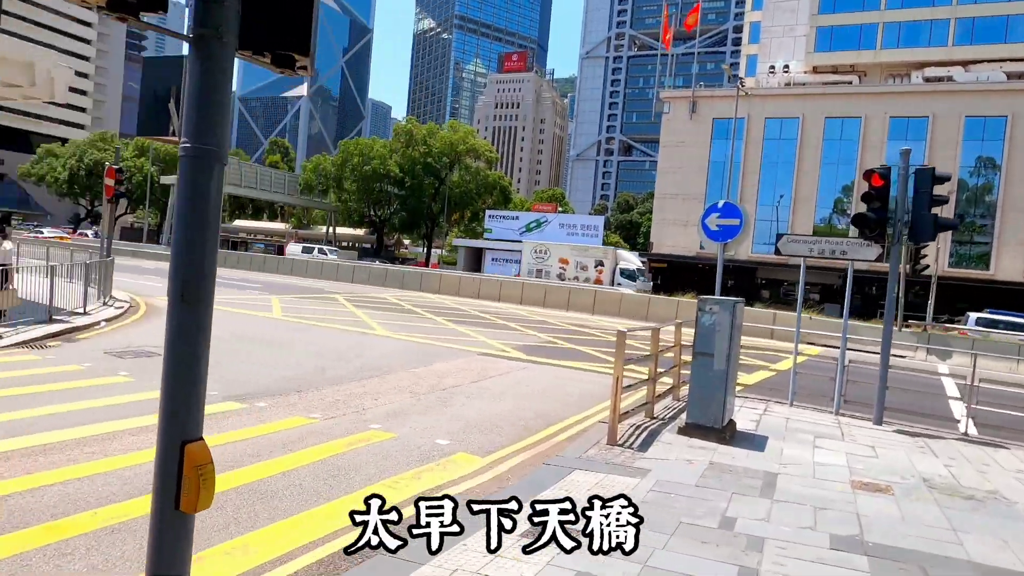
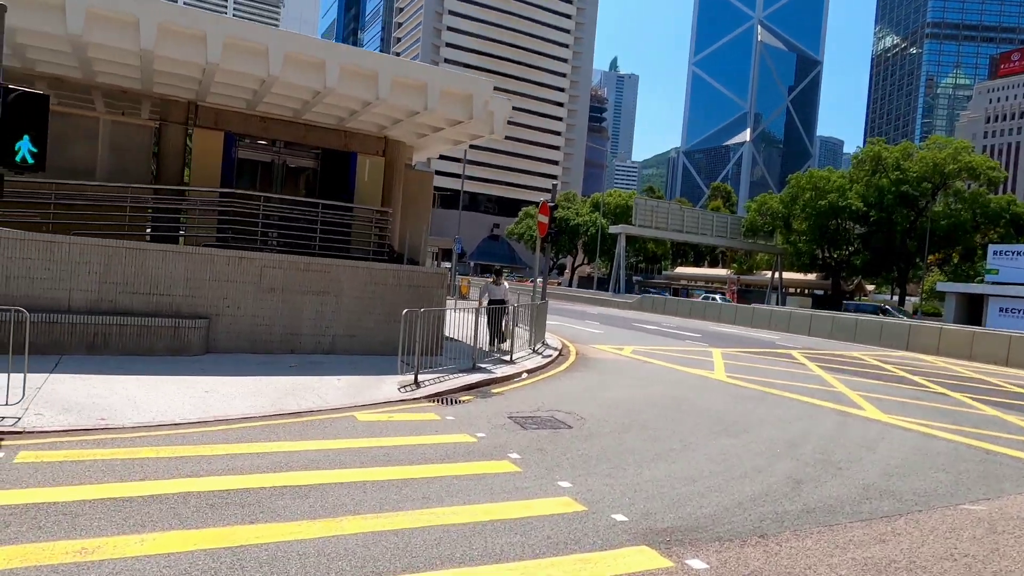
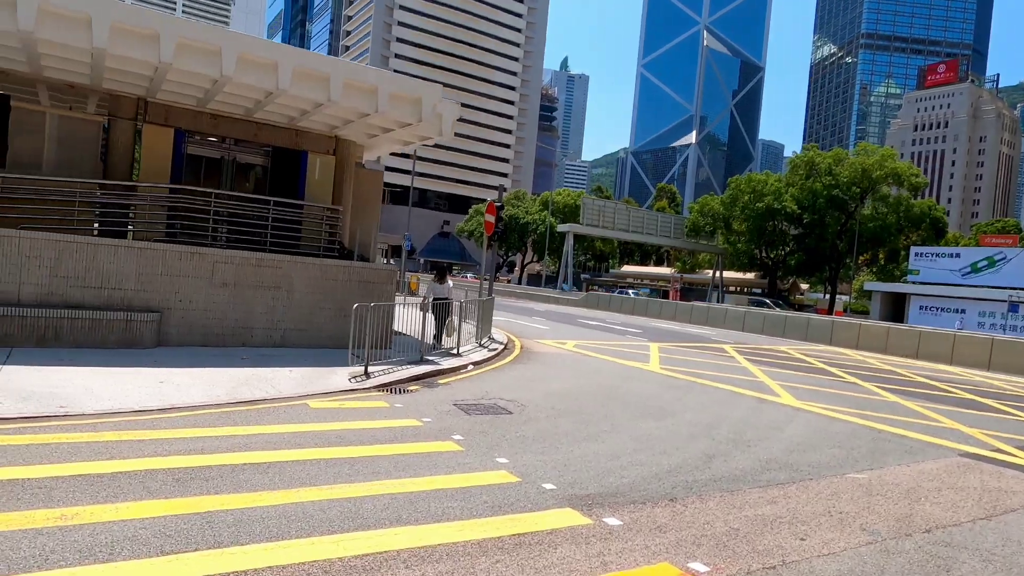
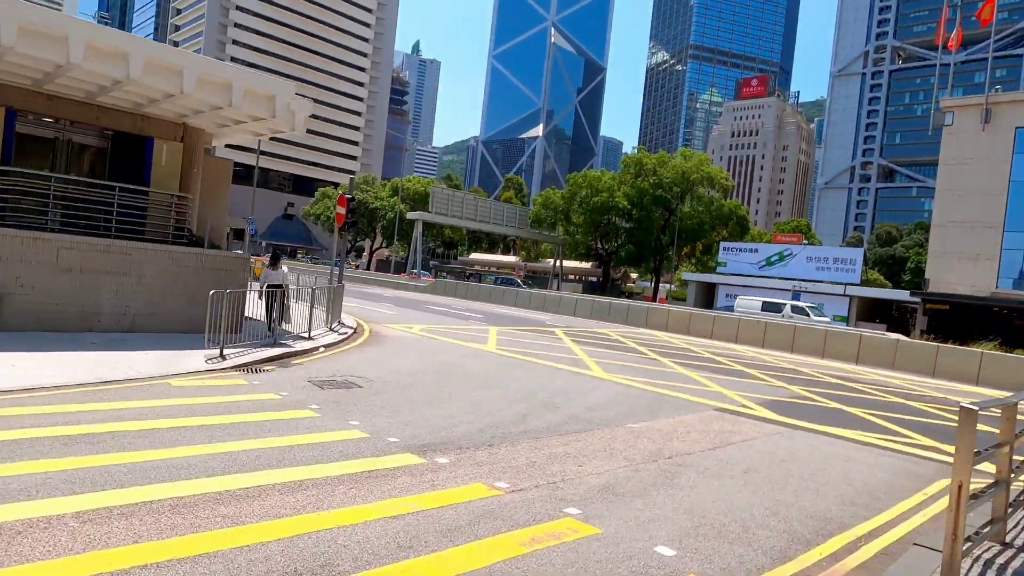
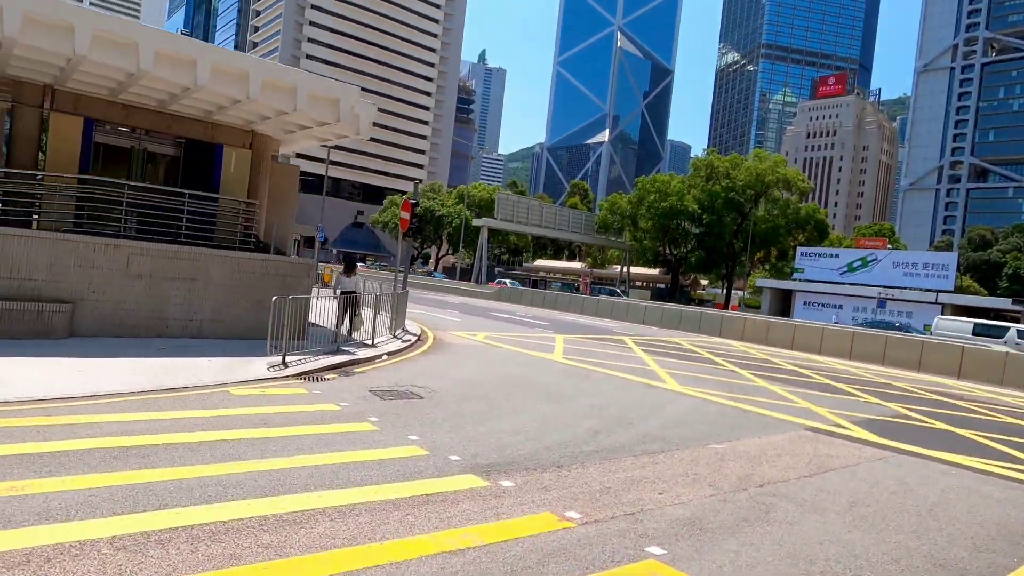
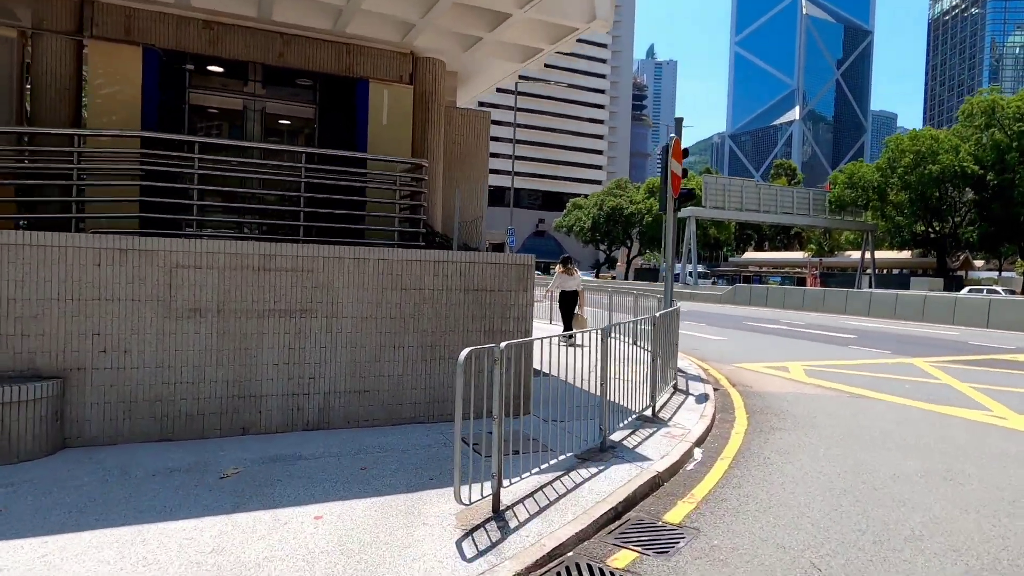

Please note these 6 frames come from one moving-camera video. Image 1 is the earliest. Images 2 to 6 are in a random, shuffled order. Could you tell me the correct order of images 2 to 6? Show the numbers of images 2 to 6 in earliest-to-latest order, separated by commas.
4, 5, 3, 2, 6
